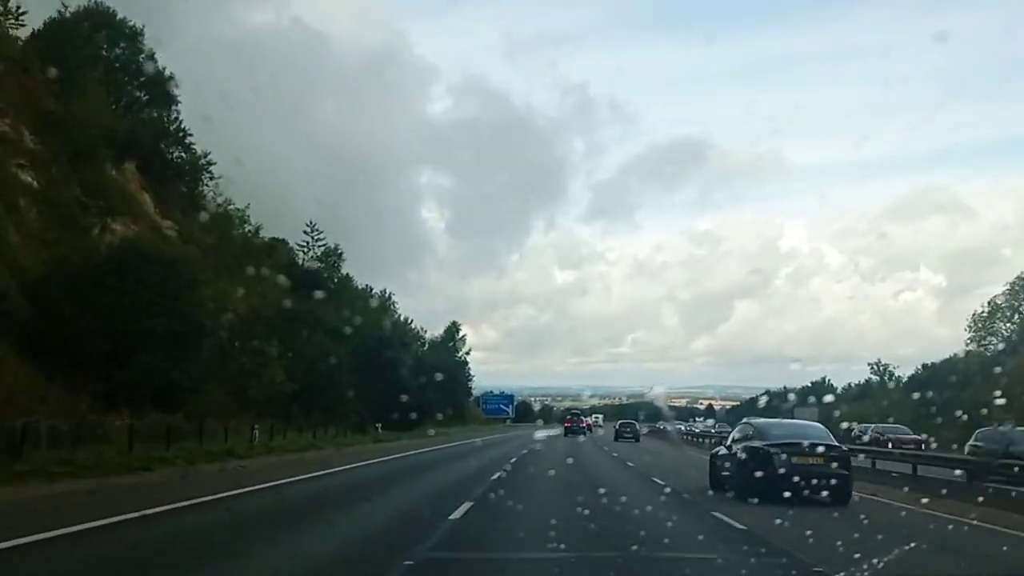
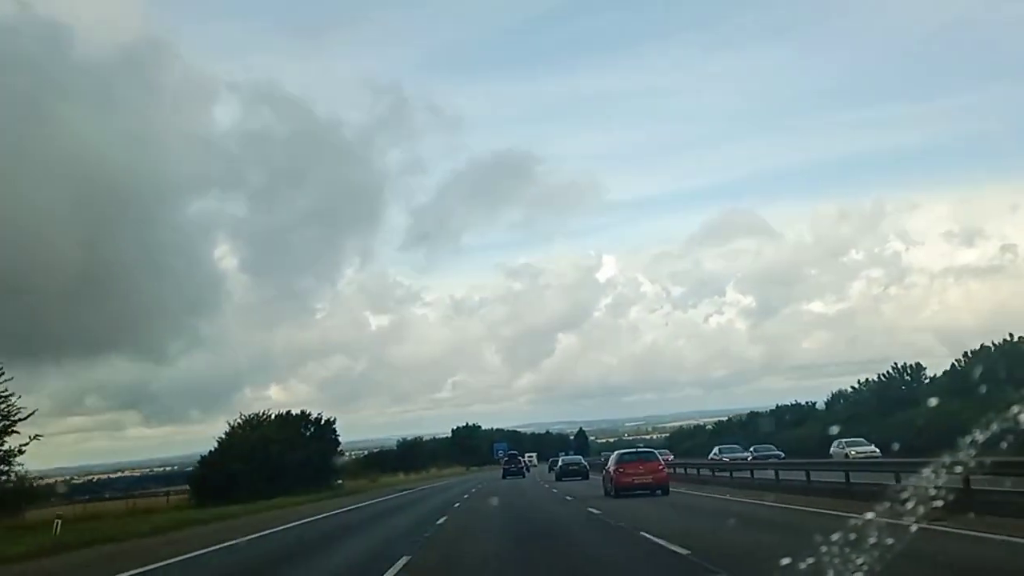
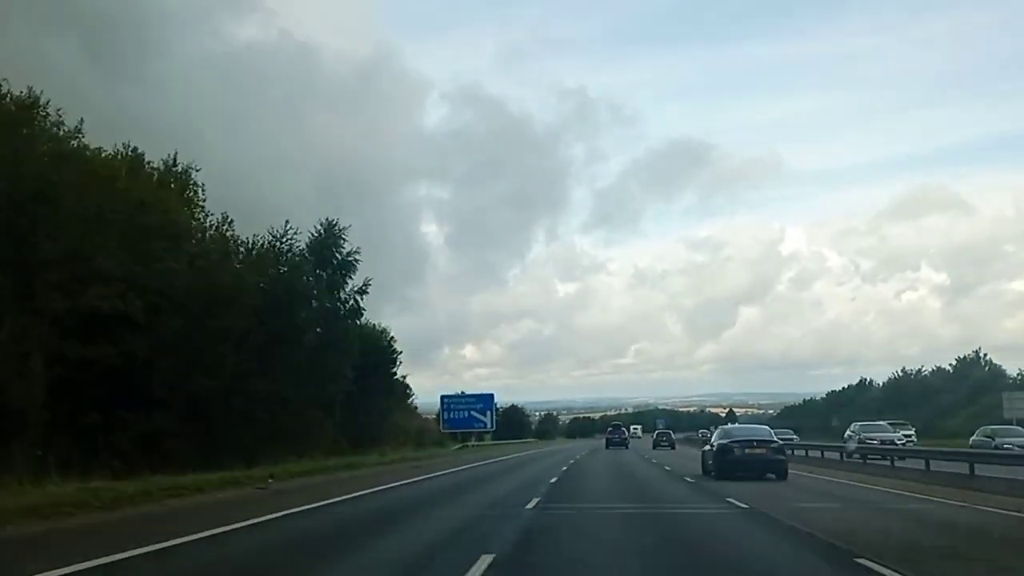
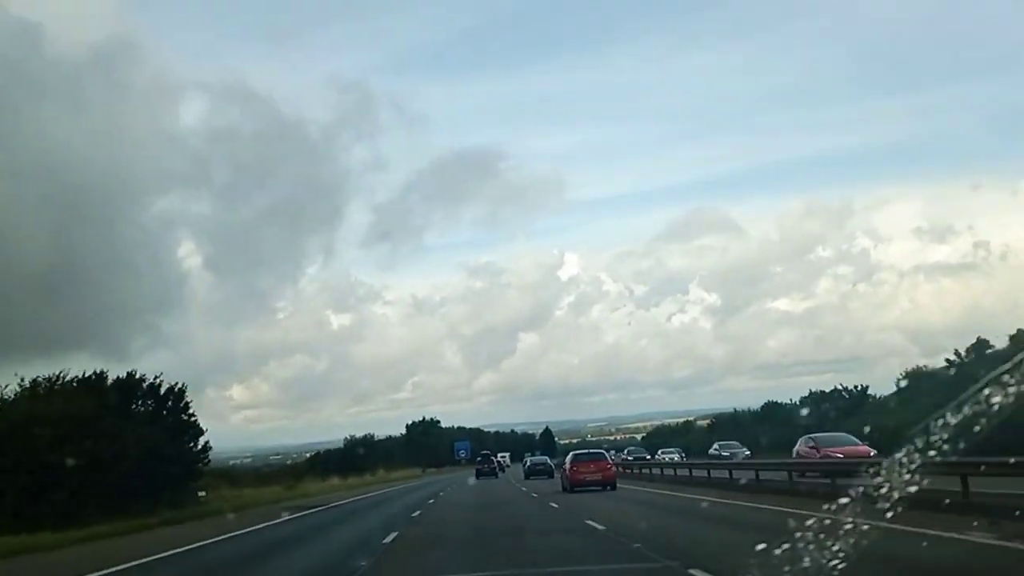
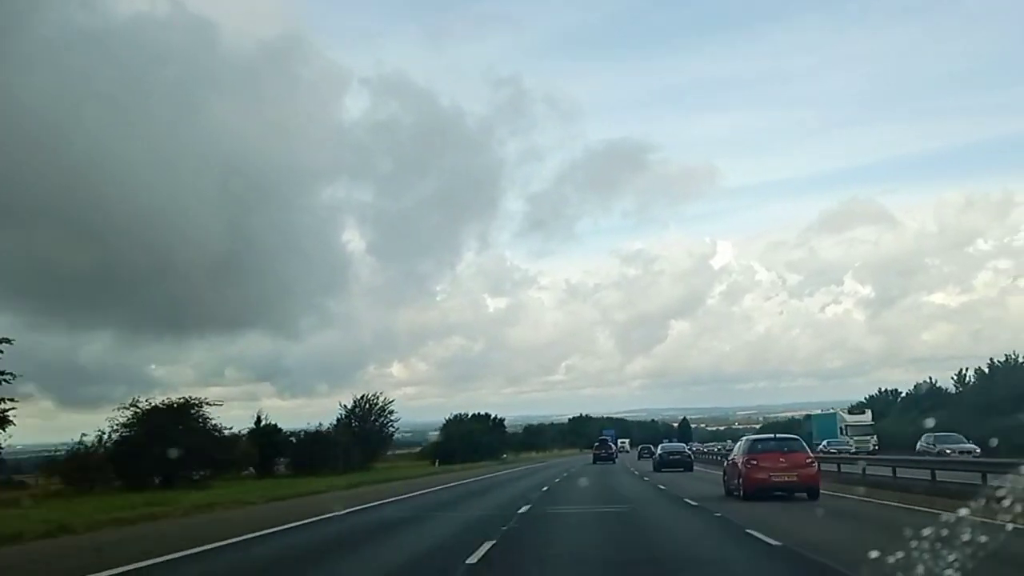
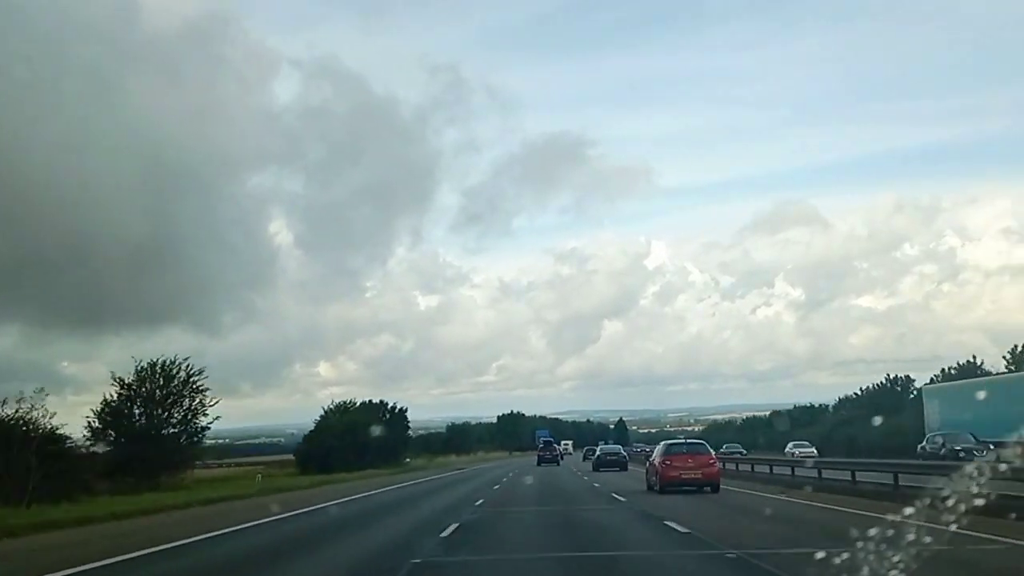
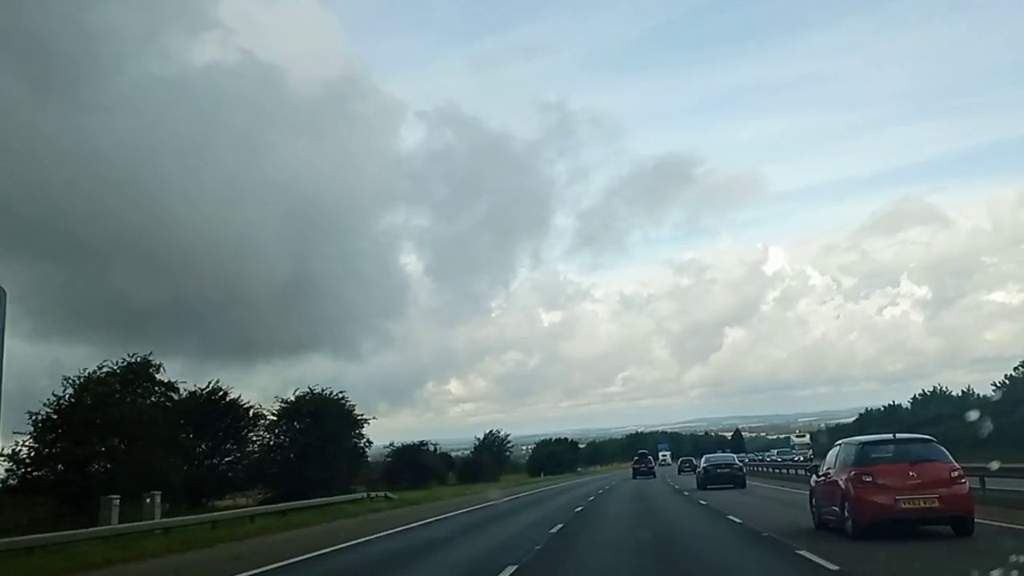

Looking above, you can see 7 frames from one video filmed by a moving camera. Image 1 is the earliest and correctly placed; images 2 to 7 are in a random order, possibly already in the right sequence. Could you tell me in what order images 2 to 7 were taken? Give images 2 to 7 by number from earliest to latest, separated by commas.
3, 7, 5, 6, 2, 4
